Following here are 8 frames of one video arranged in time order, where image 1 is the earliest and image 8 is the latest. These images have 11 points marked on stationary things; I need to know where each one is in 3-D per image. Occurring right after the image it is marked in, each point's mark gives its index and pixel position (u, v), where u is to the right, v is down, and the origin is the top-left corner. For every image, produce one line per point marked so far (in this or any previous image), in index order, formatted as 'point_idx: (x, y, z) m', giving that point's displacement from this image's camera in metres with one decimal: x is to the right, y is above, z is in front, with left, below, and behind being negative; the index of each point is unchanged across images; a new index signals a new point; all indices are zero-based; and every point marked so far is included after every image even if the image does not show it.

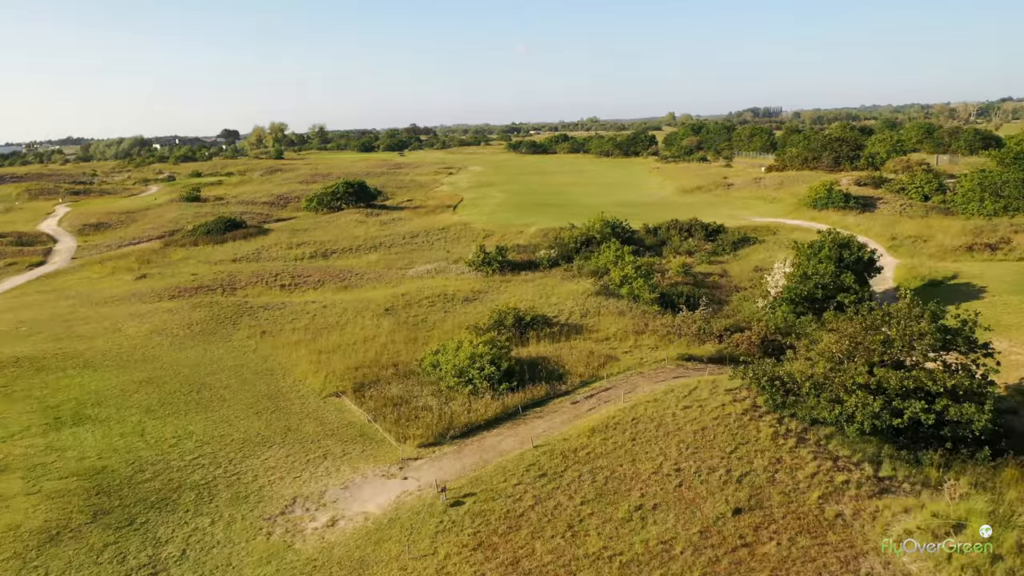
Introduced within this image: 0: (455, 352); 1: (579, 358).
0: (-1.1, -1.3, +16.4) m
1: (+1.4, -1.5, +17.4) m
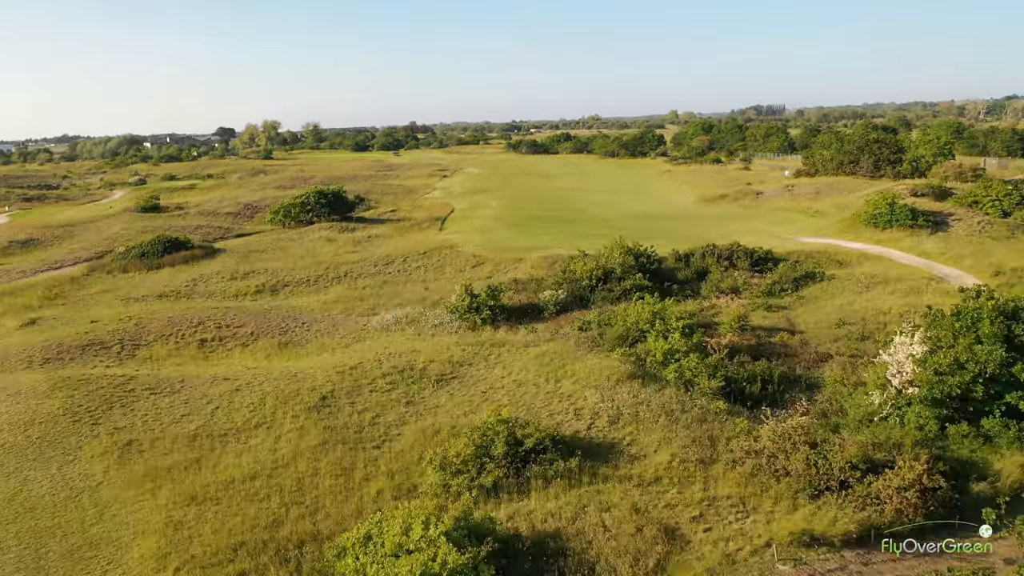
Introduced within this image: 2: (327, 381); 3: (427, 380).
0: (-1.3, -2.8, +9.1) m
1: (+1.3, -3.0, +10.0) m
2: (-3.8, -1.9, +17.3) m
3: (-1.8, -1.9, +17.1) m
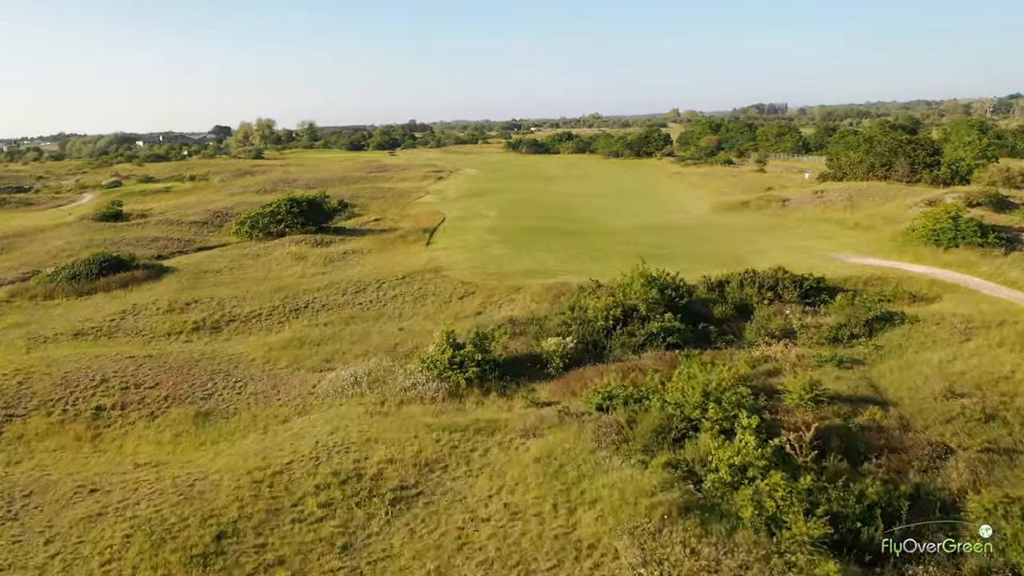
0: (-1.4, -3.9, +3.7) m
1: (+1.1, -4.1, +4.6) m
2: (-3.9, -3.0, +11.9) m
3: (-1.9, -2.9, +11.7) m
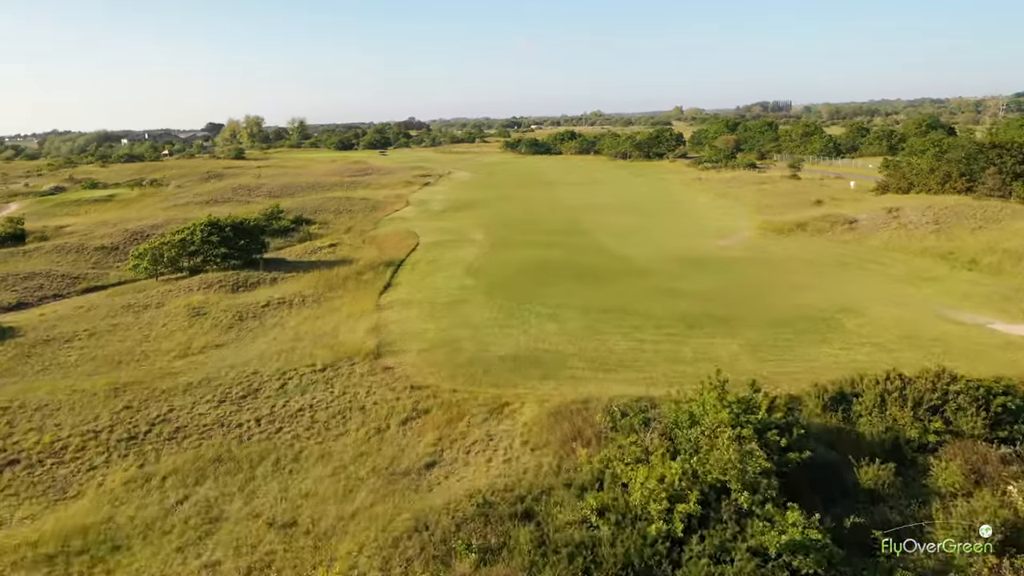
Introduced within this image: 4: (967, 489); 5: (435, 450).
0: (-1.8, -6.0, -6.5) m
1: (+0.8, -6.2, -5.5) m
2: (-4.3, -5.1, +1.7) m
3: (-2.2, -5.0, +1.5) m
4: (+6.4, -2.8, +11.7) m
5: (-1.2, -2.5, +13.4) m
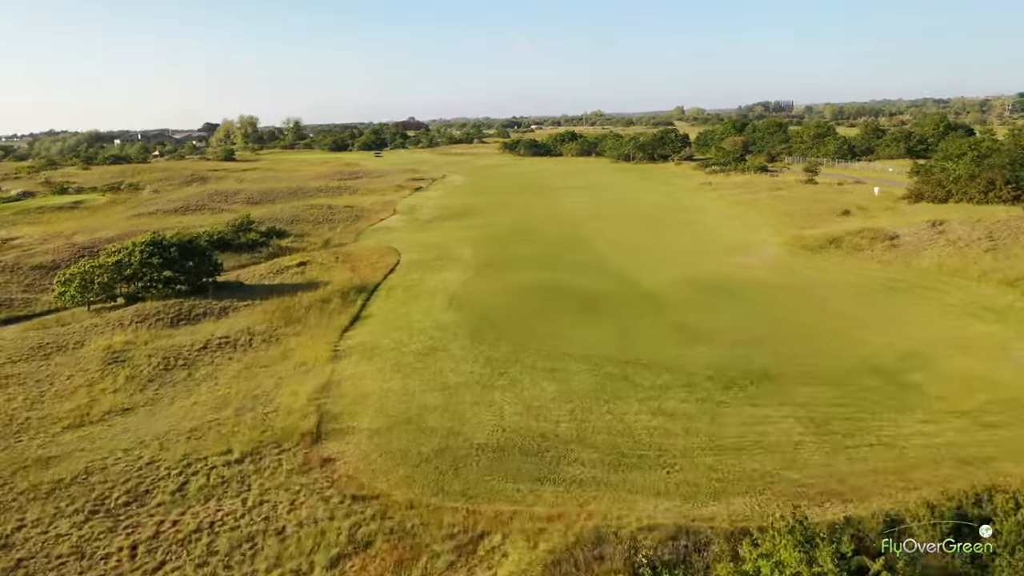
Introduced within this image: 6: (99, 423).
0: (-2.0, -6.9, -10.9) m
1: (+0.5, -7.1, -10.0) m
2: (-4.6, -6.0, -2.8) m
3: (-2.5, -6.0, -3.0) m
4: (+6.1, -3.7, +7.2) m
5: (-1.5, -3.5, +8.9) m
6: (-7.8, -2.5, +16.0) m
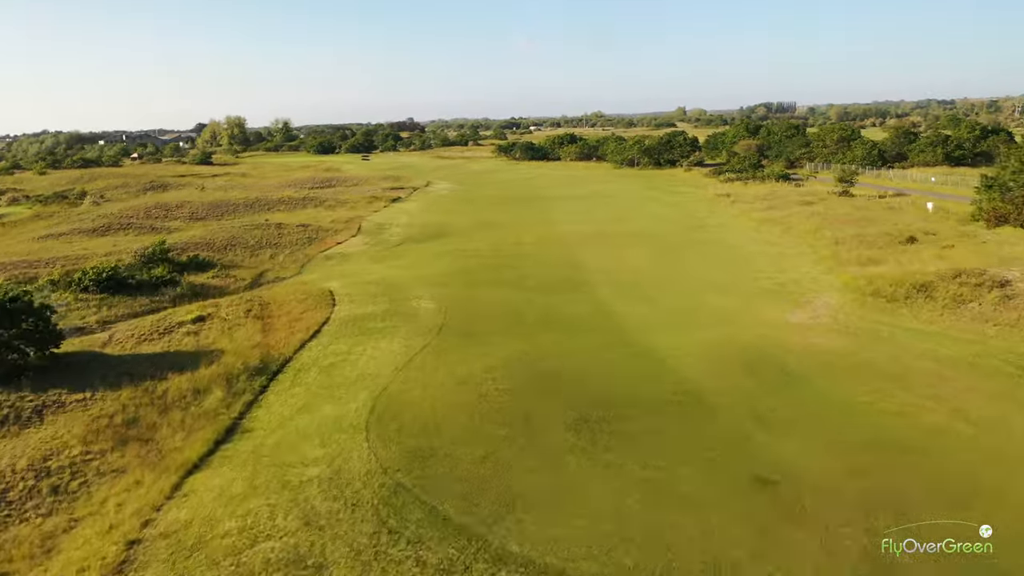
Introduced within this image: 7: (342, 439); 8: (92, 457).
0: (-2.8, -8.7, -19.6) m
1: (-0.3, -9.0, -18.7) m
2: (-5.3, -7.8, -11.4) m
3: (-3.3, -7.8, -11.6) m
4: (+5.4, -5.6, -1.5) m
5: (-2.2, -5.3, +0.2) m
6: (-8.6, -4.4, +7.3) m
7: (-2.8, -2.5, +13.8) m
8: (-7.4, -2.9, +14.8) m
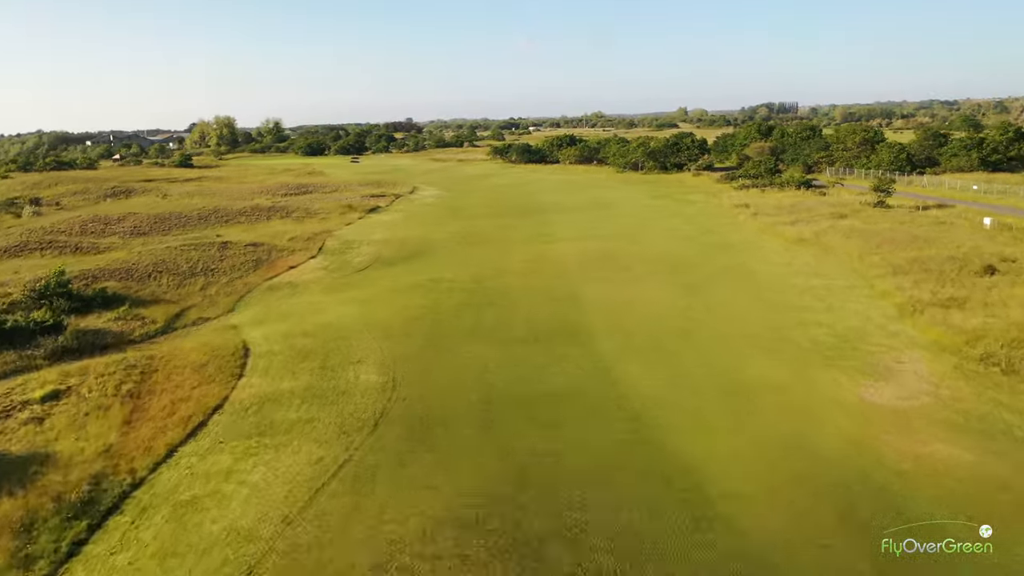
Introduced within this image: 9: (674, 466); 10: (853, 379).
0: (-3.3, -10.1, -26.3) m
1: (-0.8, -10.3, -25.4) m
2: (-5.9, -9.2, -18.1) m
3: (-3.8, -9.2, -18.3) m
4: (+4.8, -6.9, -8.2) m
5: (-2.8, -6.7, -6.4) m
6: (-9.1, -5.7, +0.7) m
7: (-3.4, -3.8, +7.1) m
8: (-7.9, -4.2, +8.1) m
9: (+2.5, -2.8, +13.9) m
10: (+7.2, -2.0, +17.8) m
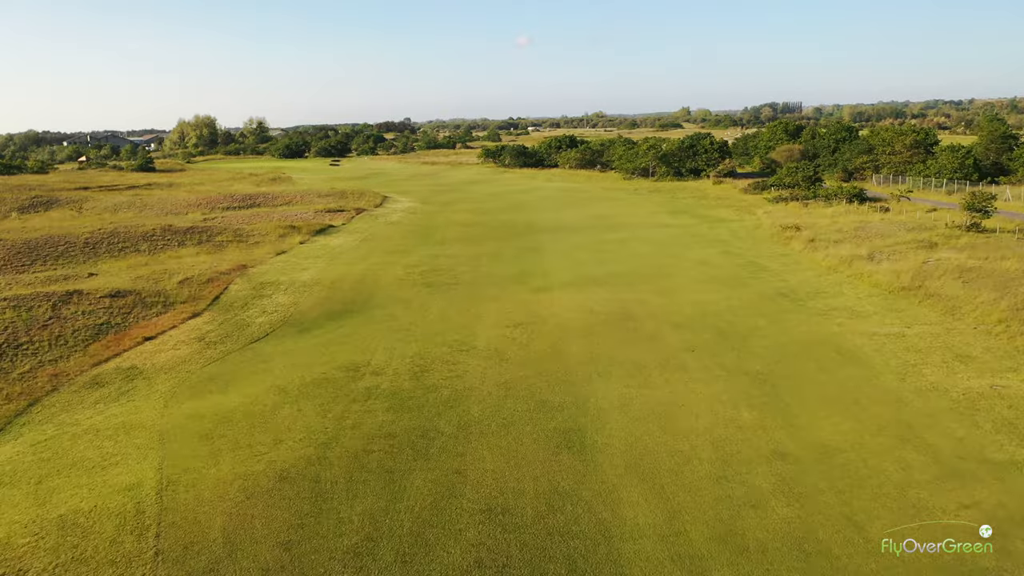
0: (-4.2, -12.3, -37.8) m
1: (-1.7, -12.5, -36.9) m
2: (-6.7, -11.4, -29.6) m
3: (-4.7, -11.3, -29.8) m
4: (+4.0, -9.1, -19.7) m
5: (-3.6, -8.9, -18.0) m
6: (-10.0, -7.9, -10.8) m
7: (-4.2, -6.0, -4.4) m
8: (-8.7, -6.4, -3.4) m
9: (+1.7, -5.0, +2.3) m
10: (+6.4, -4.2, +6.2) m
